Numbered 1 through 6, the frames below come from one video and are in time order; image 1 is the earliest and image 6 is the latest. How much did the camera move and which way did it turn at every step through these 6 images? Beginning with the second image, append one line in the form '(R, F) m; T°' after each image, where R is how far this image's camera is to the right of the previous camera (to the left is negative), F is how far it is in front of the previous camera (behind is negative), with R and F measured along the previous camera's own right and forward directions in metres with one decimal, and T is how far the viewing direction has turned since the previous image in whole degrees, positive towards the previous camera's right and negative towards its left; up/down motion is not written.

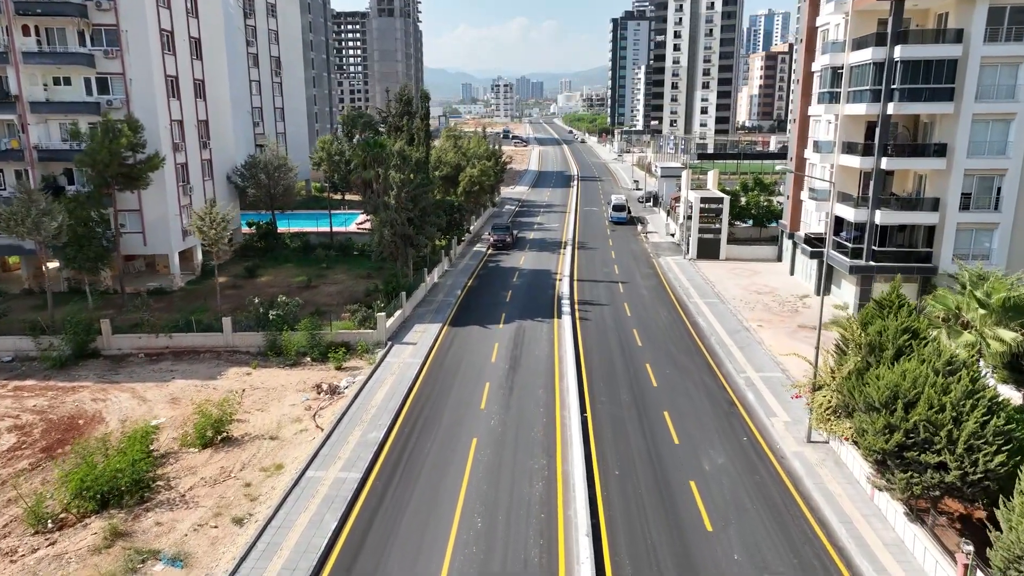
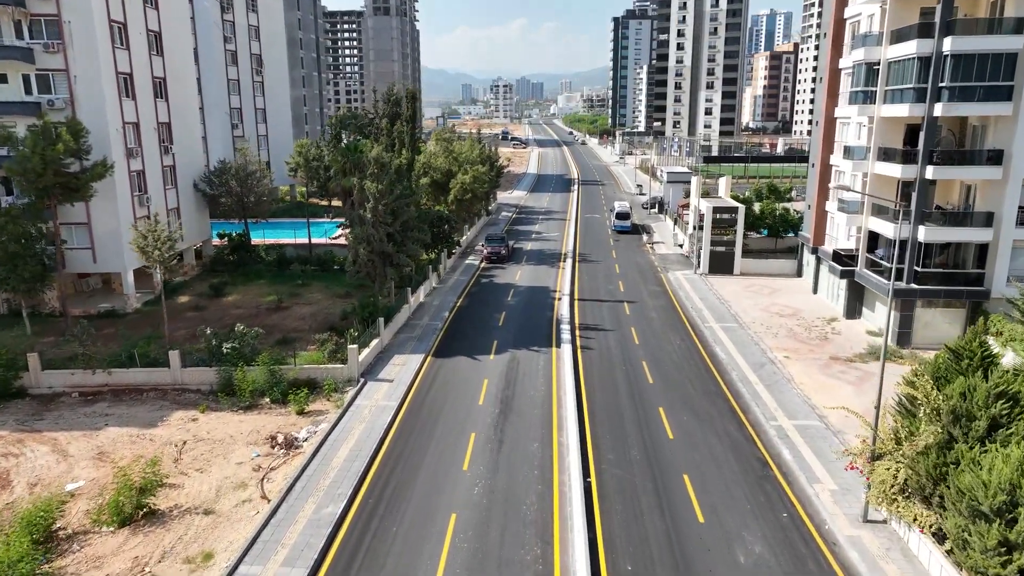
(+0.3, +4.2) m; 0°
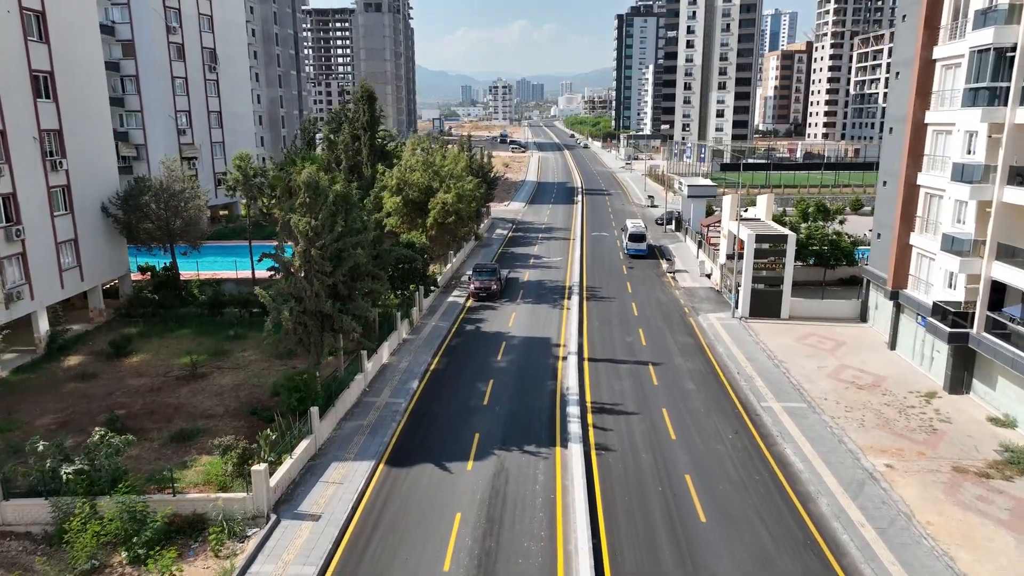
(+0.4, +9.1) m; 0°
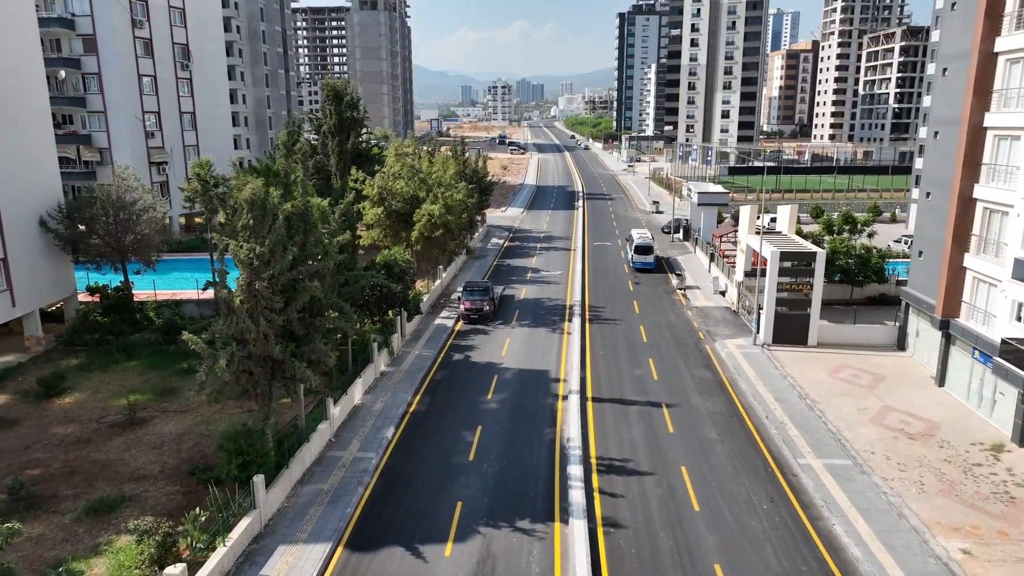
(+0.3, +4.1) m; 0°
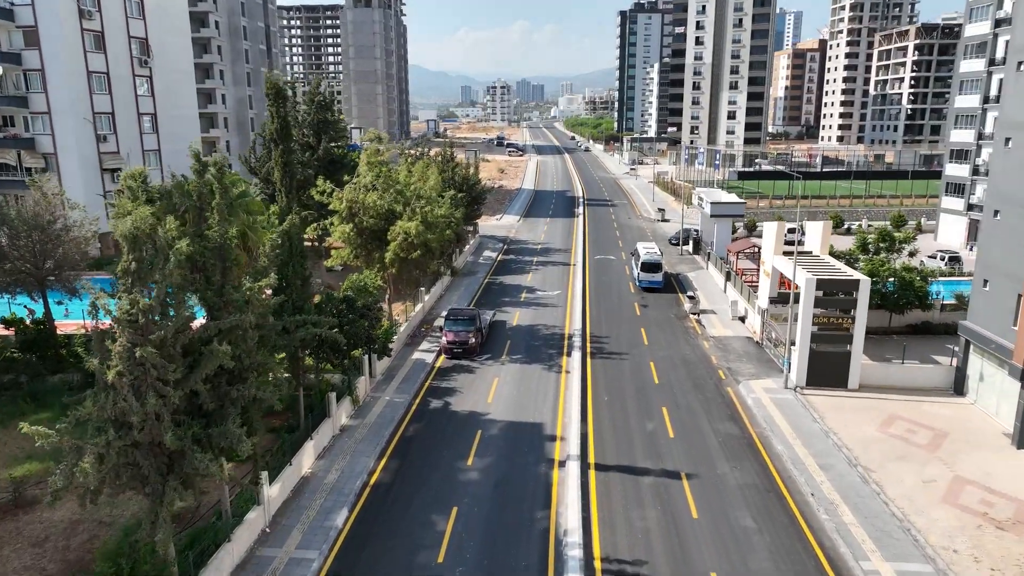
(+0.4, +4.9) m; 0°
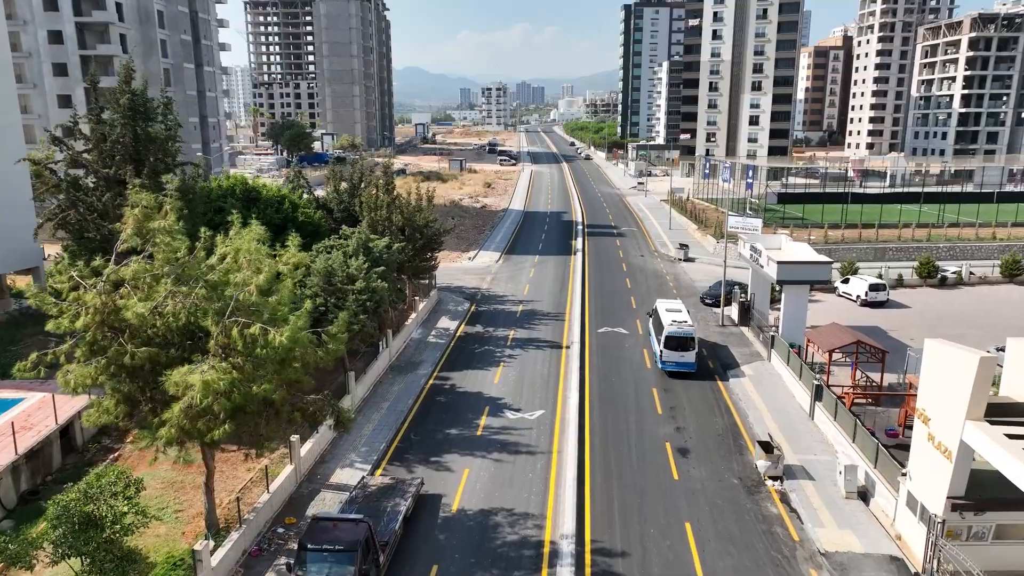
(+1.6, +16.4) m; 0°
